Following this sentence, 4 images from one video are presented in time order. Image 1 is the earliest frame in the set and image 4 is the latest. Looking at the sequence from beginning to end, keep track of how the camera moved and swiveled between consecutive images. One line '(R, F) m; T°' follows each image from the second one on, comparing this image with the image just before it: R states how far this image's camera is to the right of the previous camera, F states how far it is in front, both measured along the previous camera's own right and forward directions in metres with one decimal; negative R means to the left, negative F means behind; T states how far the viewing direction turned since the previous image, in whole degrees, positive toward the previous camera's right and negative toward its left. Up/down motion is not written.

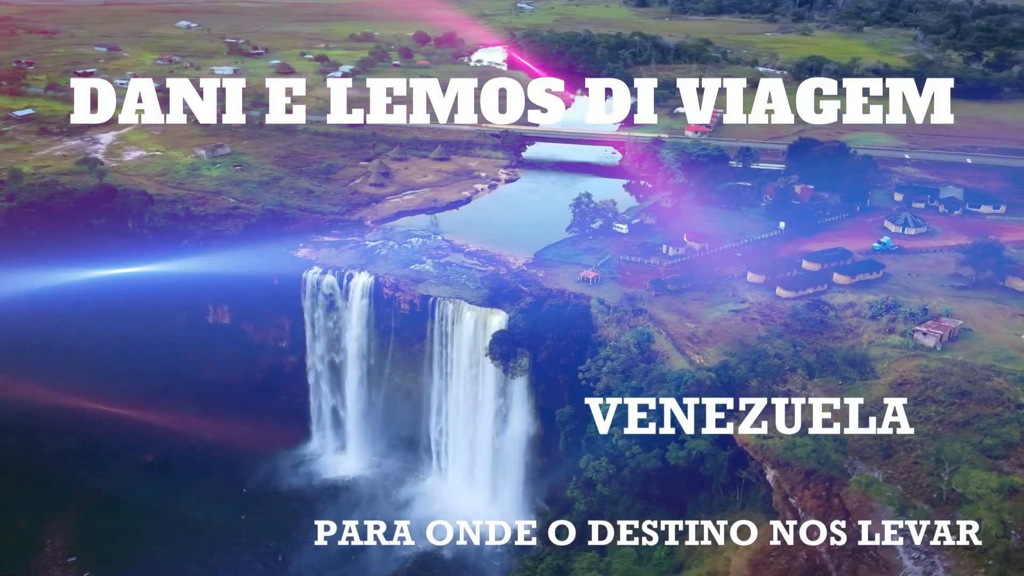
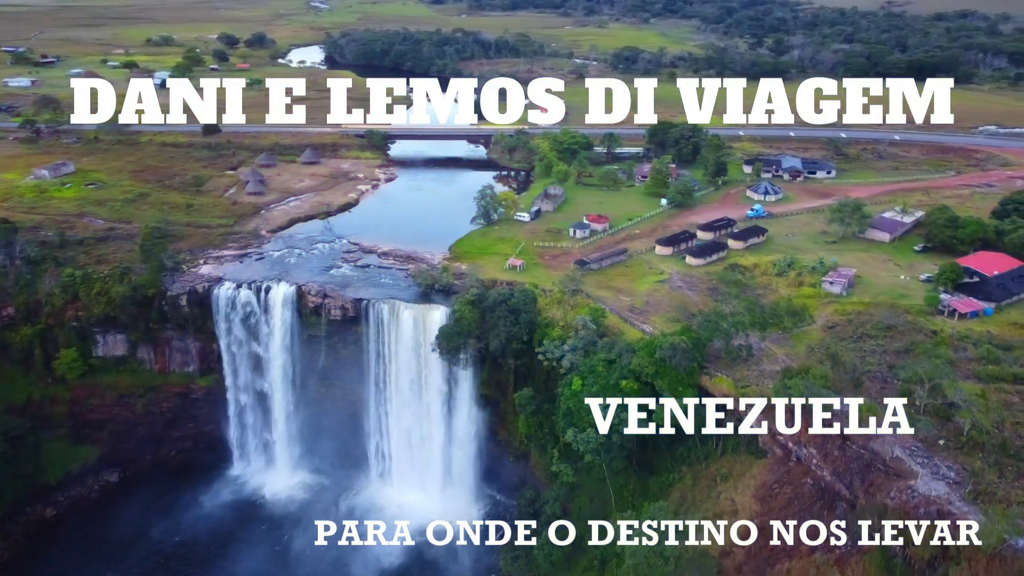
(-1.7, 0.0) m; +15°
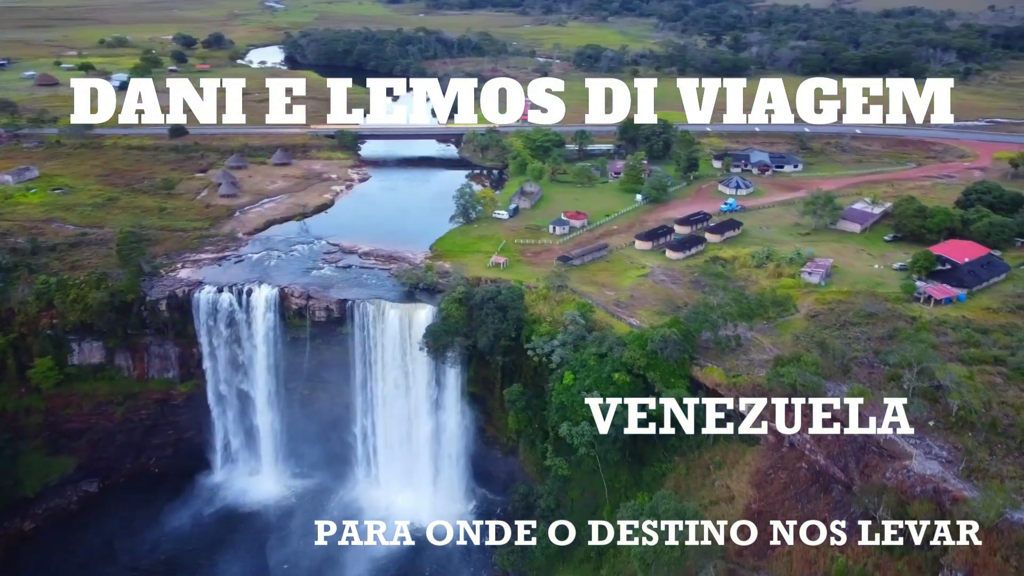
(-0.3, -0.1) m; +3°
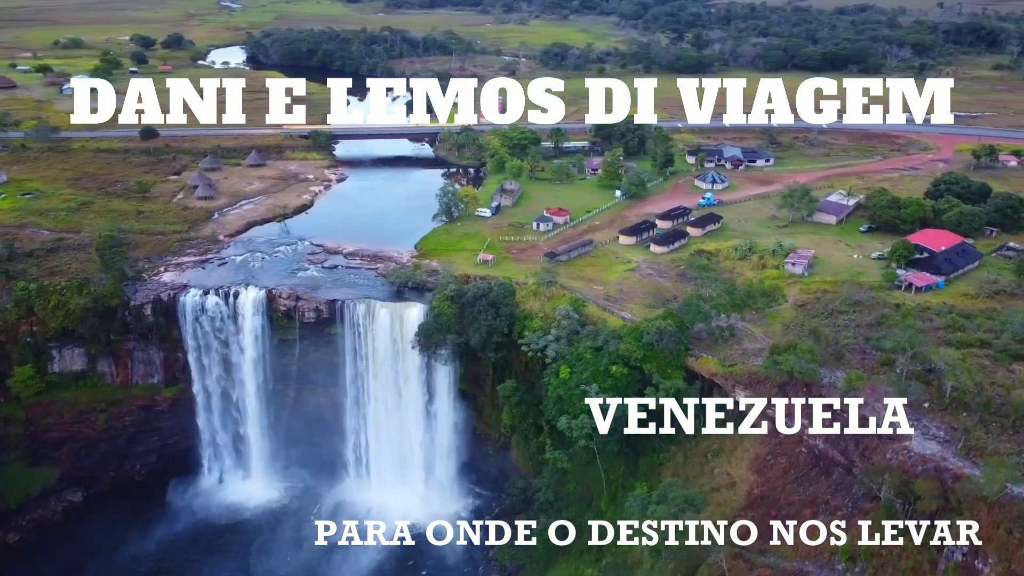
(-0.4, -0.1) m; +3°
